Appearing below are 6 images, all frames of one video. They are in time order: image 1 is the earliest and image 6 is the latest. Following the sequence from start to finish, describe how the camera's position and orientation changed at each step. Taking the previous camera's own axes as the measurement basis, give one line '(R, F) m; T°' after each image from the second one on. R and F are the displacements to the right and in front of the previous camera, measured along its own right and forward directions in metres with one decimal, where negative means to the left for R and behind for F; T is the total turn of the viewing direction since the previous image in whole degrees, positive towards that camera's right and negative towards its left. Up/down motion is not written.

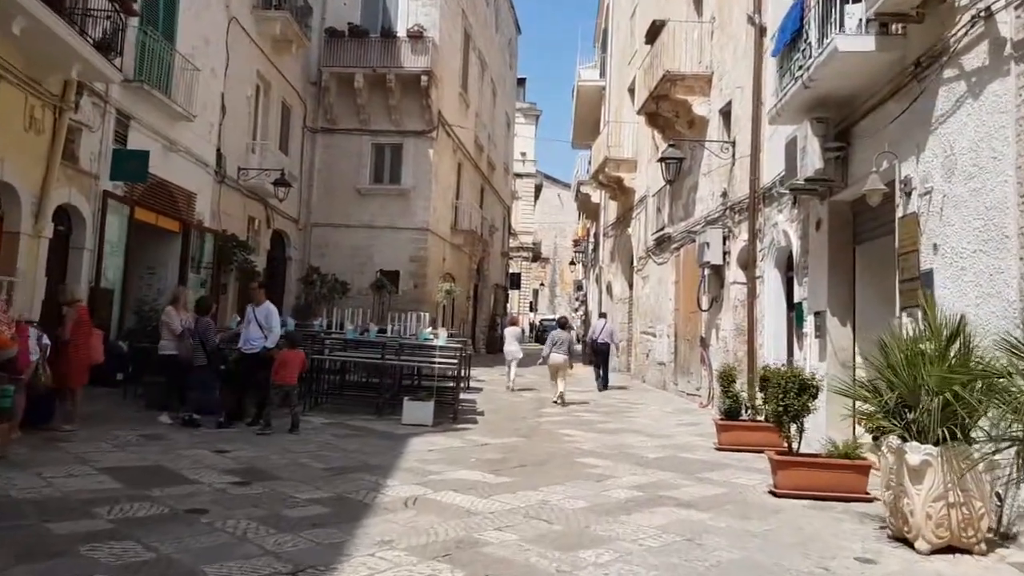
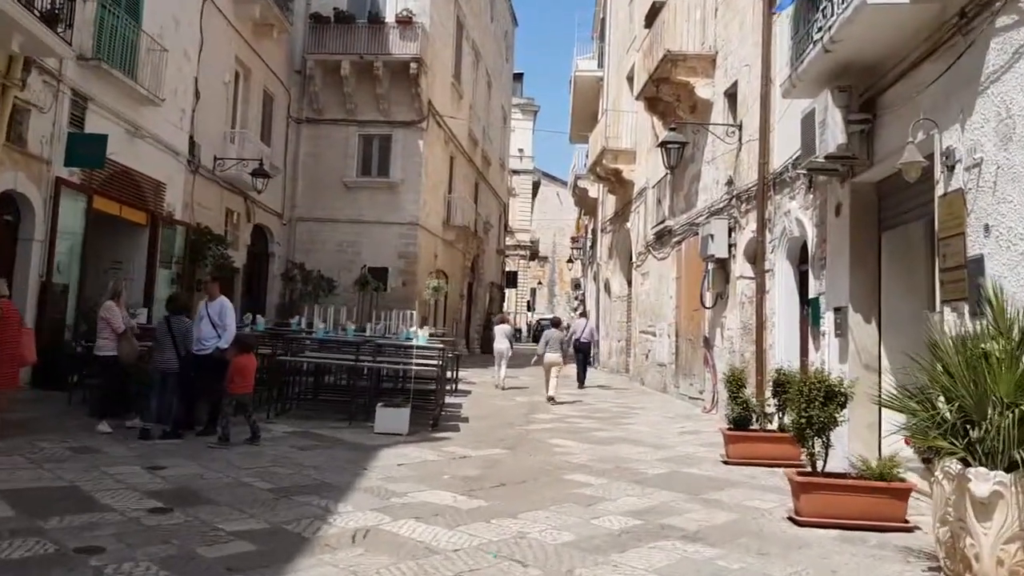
(+0.2, +0.9) m; 0°
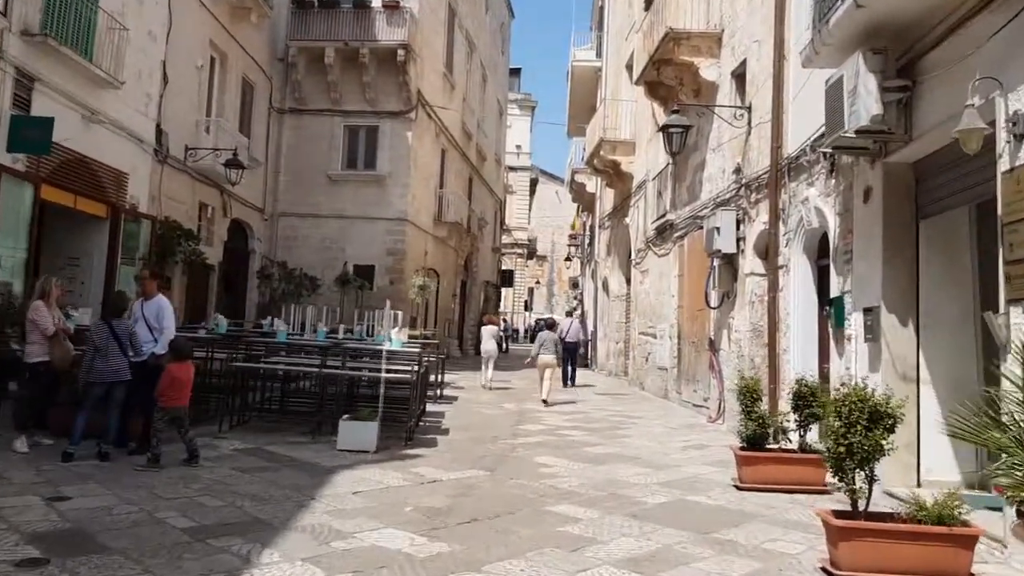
(+0.2, +1.0) m; 0°
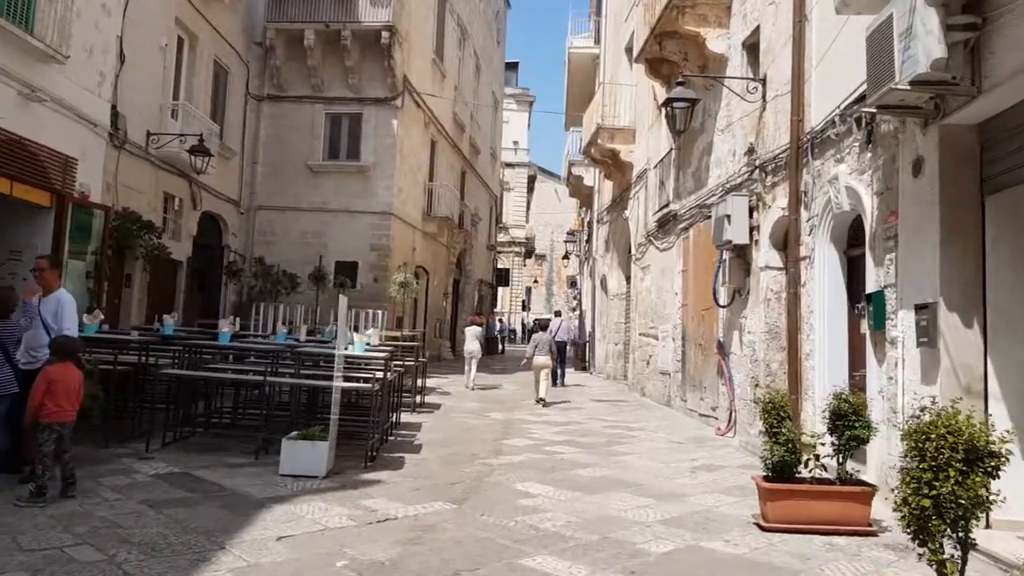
(+0.2, +1.2) m; 0°
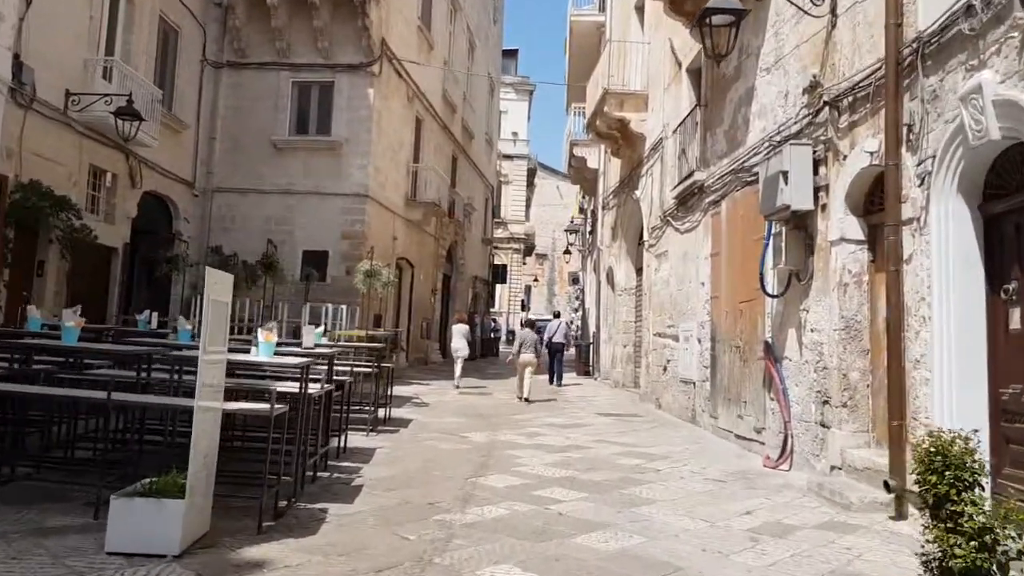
(+0.2, +2.3) m; 0°
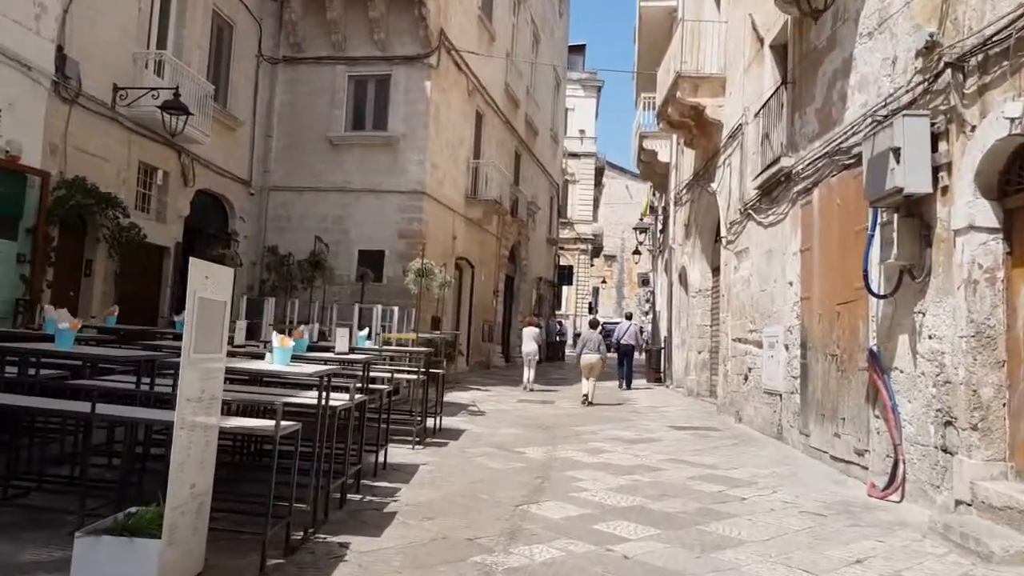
(+0.1, +0.9) m; -5°
